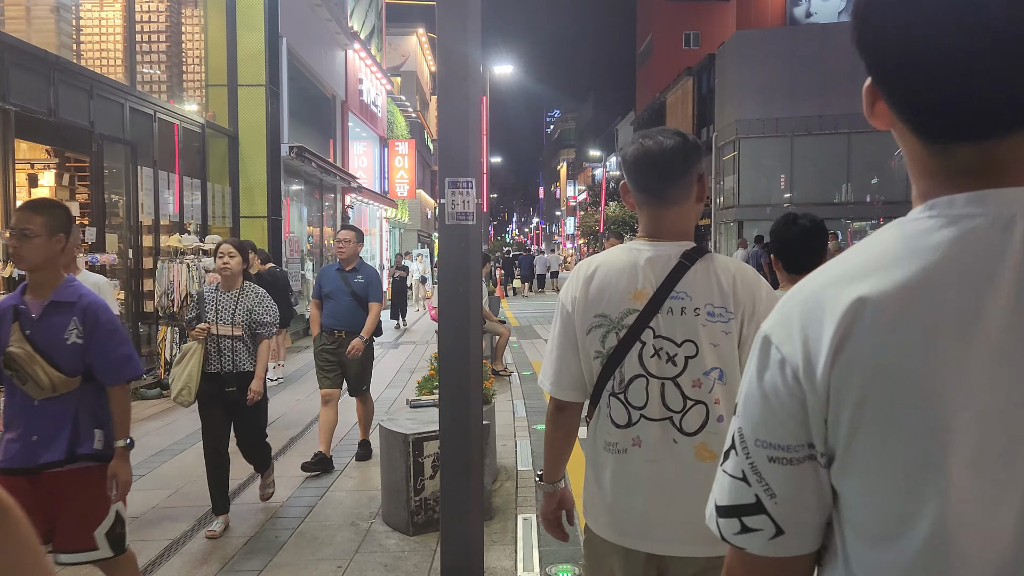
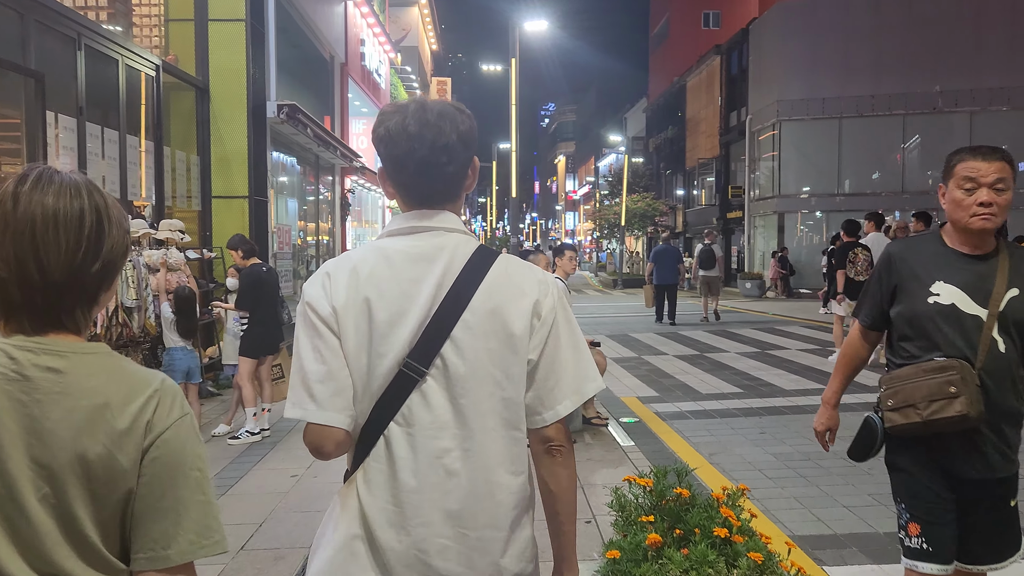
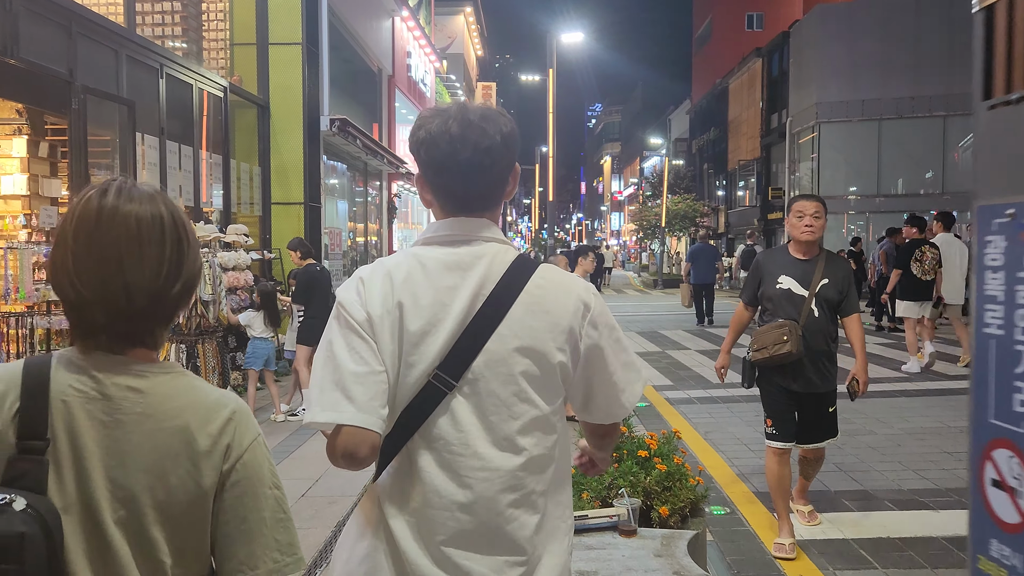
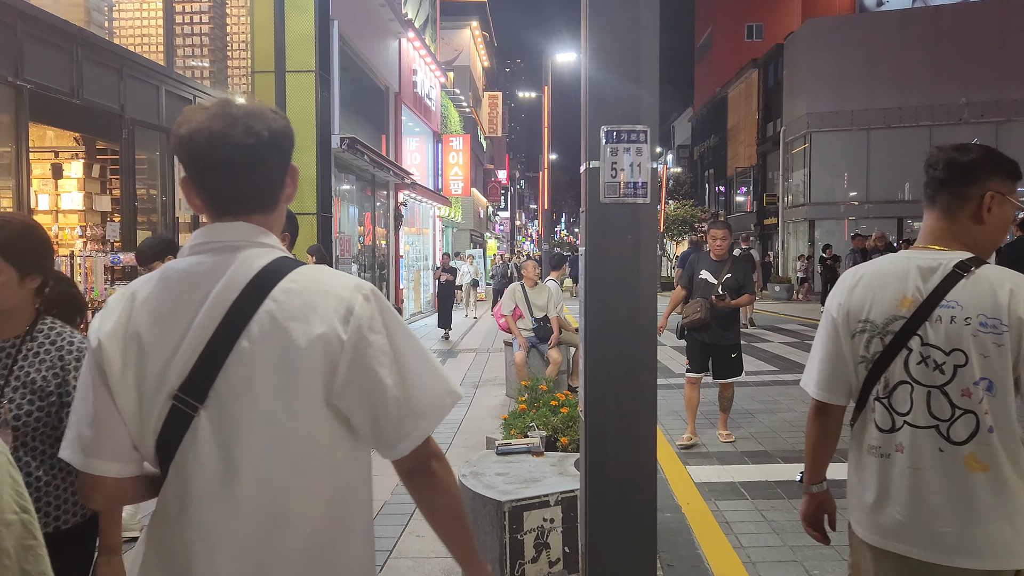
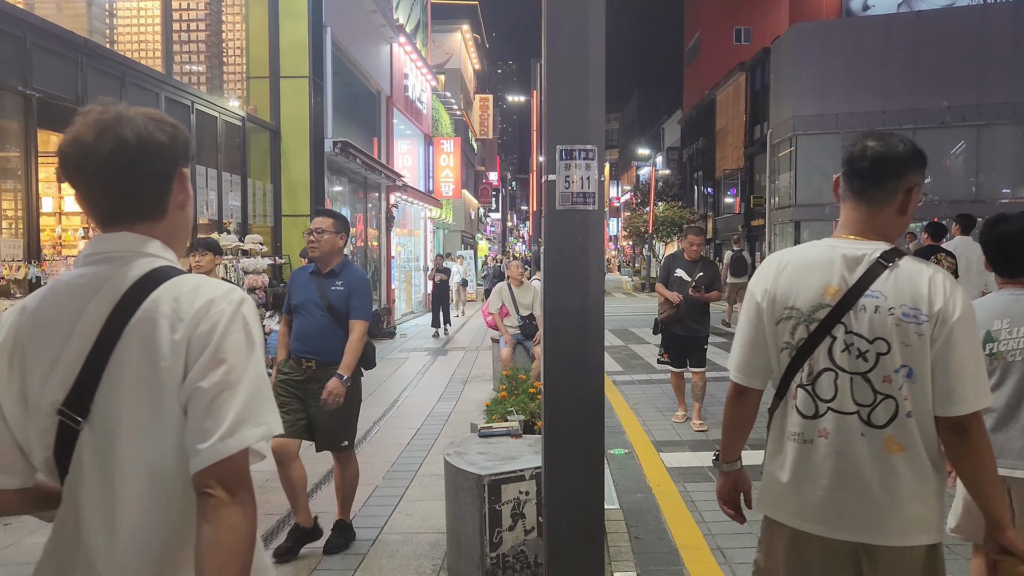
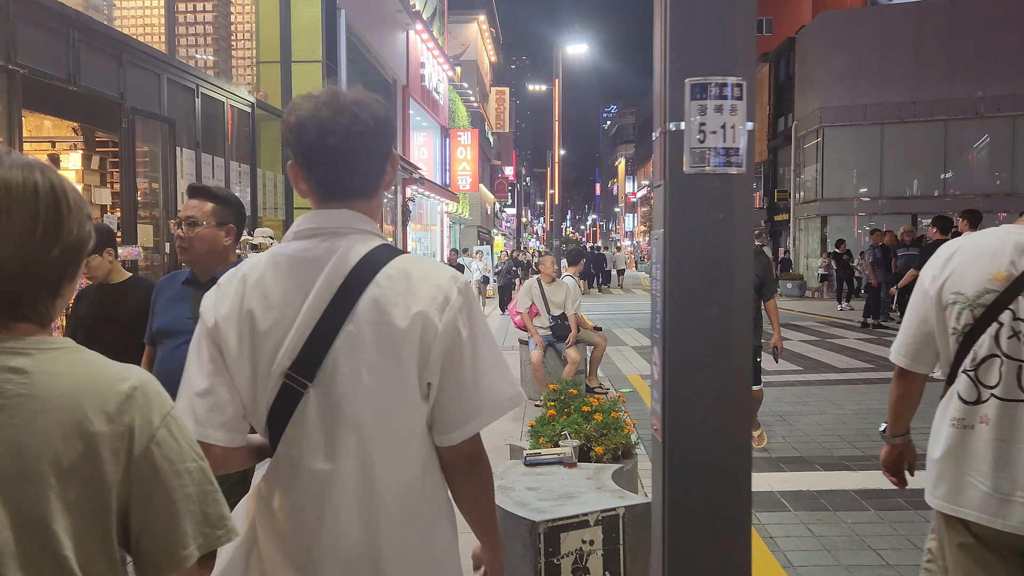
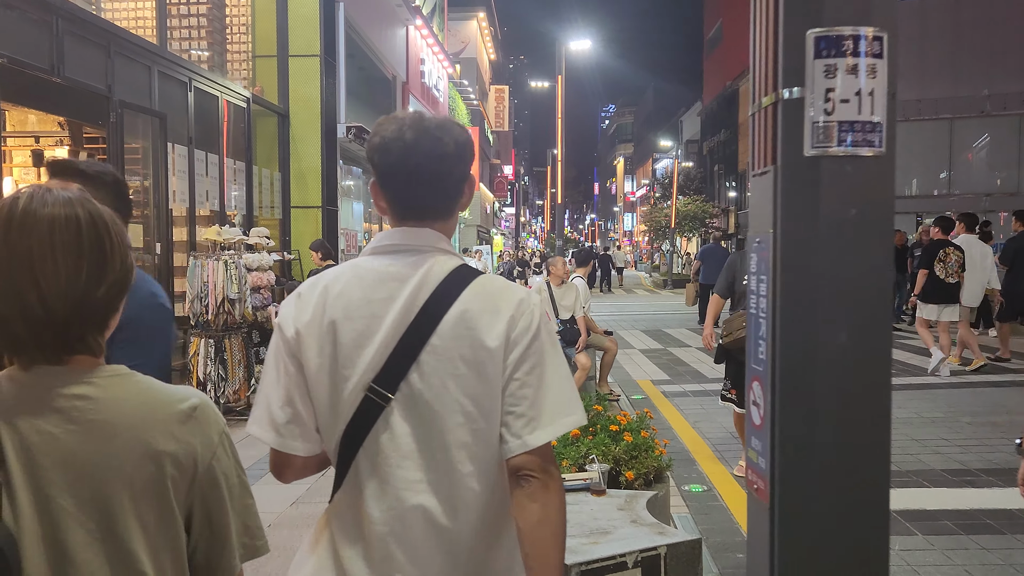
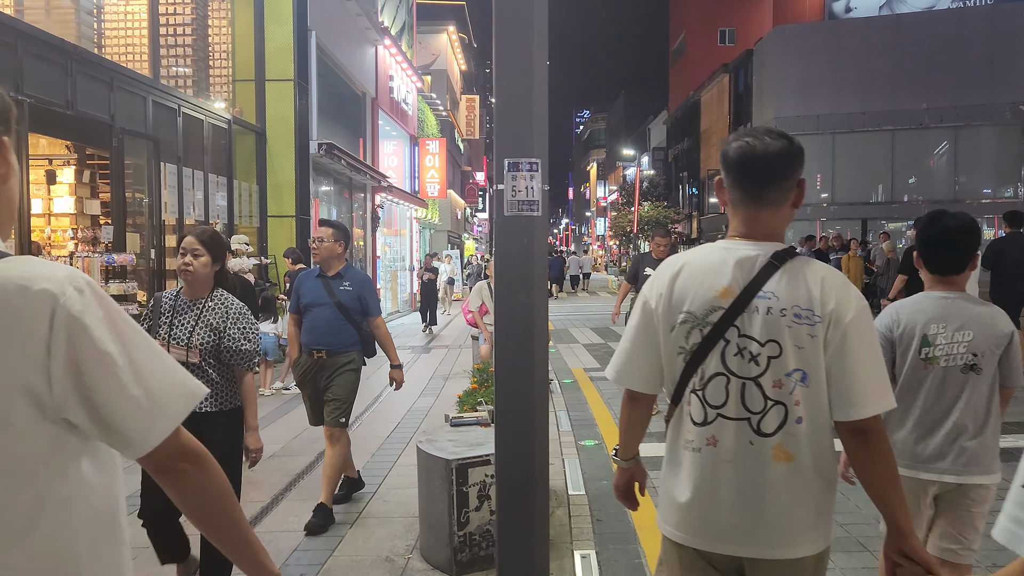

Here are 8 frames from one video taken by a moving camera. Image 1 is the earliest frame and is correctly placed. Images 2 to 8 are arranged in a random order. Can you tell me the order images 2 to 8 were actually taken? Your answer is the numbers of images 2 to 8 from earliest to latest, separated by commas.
8, 5, 4, 6, 7, 3, 2
